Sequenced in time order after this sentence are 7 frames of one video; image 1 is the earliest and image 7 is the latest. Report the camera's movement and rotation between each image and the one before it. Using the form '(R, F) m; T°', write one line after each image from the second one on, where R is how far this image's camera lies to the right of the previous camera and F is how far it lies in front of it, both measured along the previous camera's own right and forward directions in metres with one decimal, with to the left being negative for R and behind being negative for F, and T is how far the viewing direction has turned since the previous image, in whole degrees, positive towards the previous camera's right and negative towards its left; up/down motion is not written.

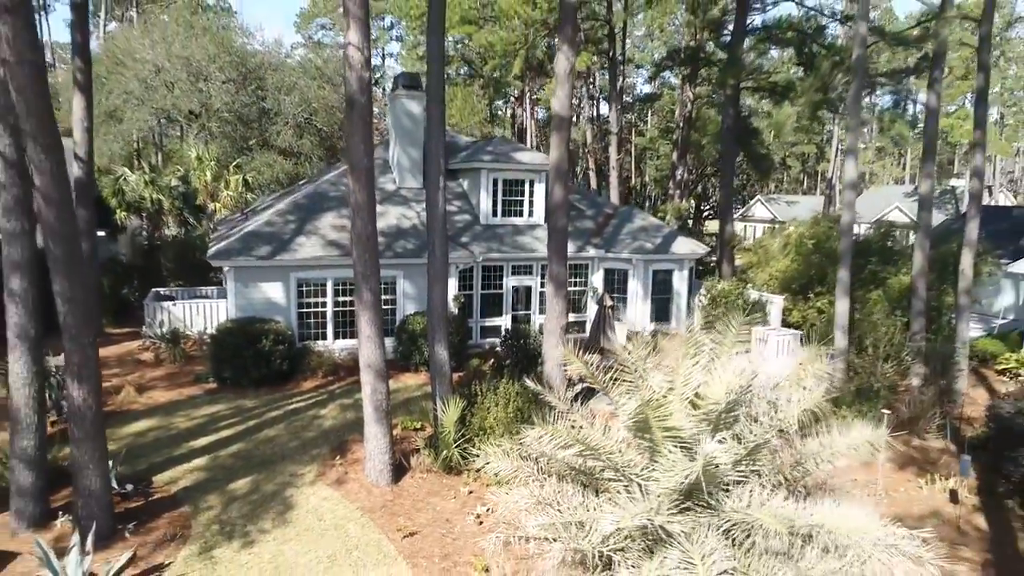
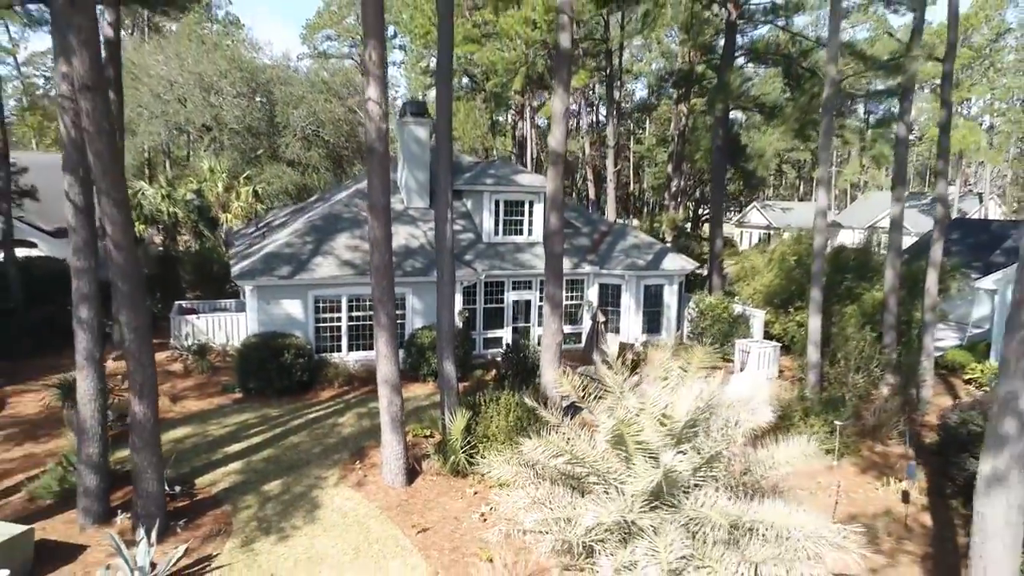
(0.0, -0.9) m; 0°
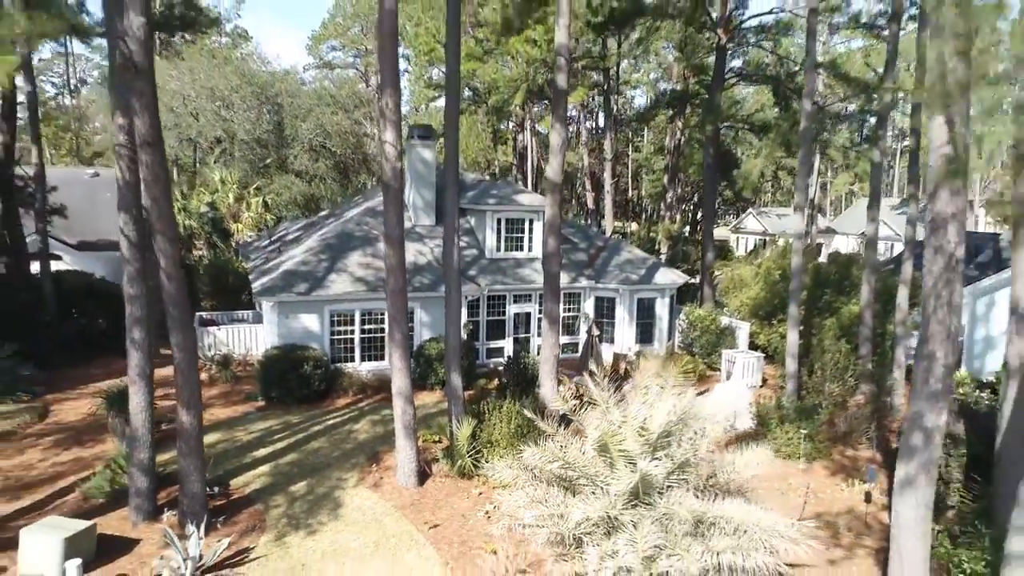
(0.0, -0.9) m; 0°
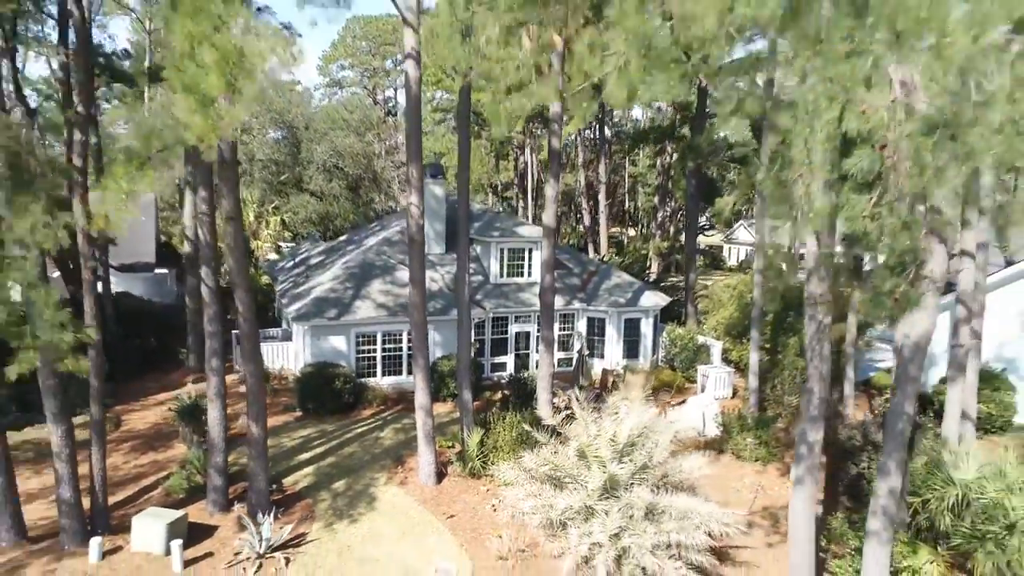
(0.0, -2.0) m; 0°
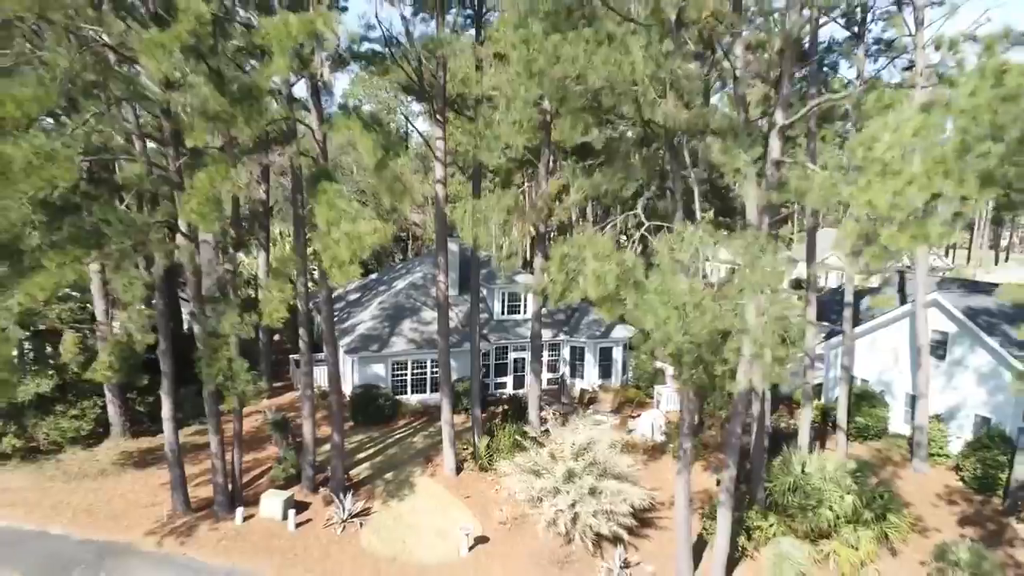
(+0.1, -4.7) m; 0°
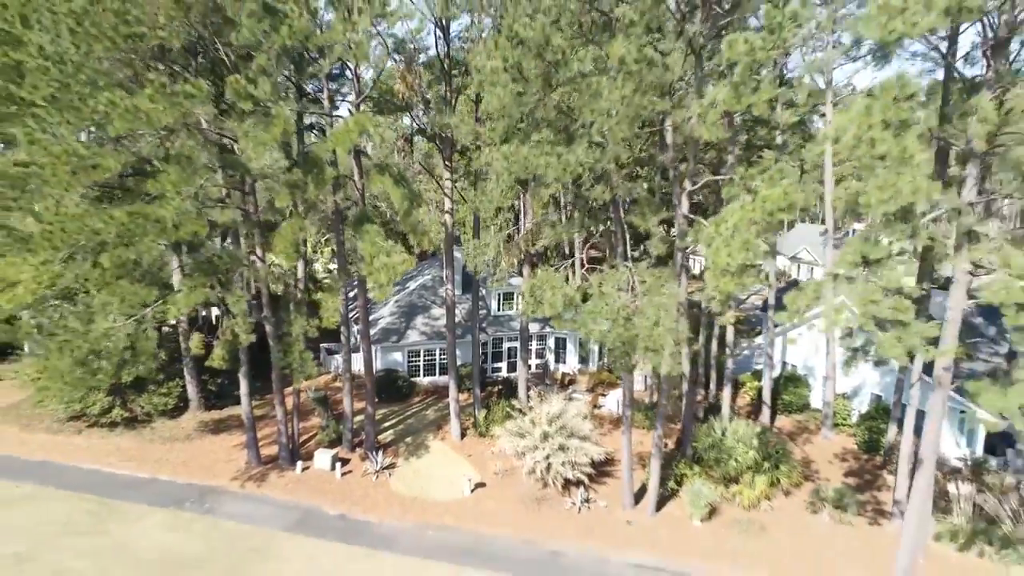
(+0.2, -4.4) m; 0°
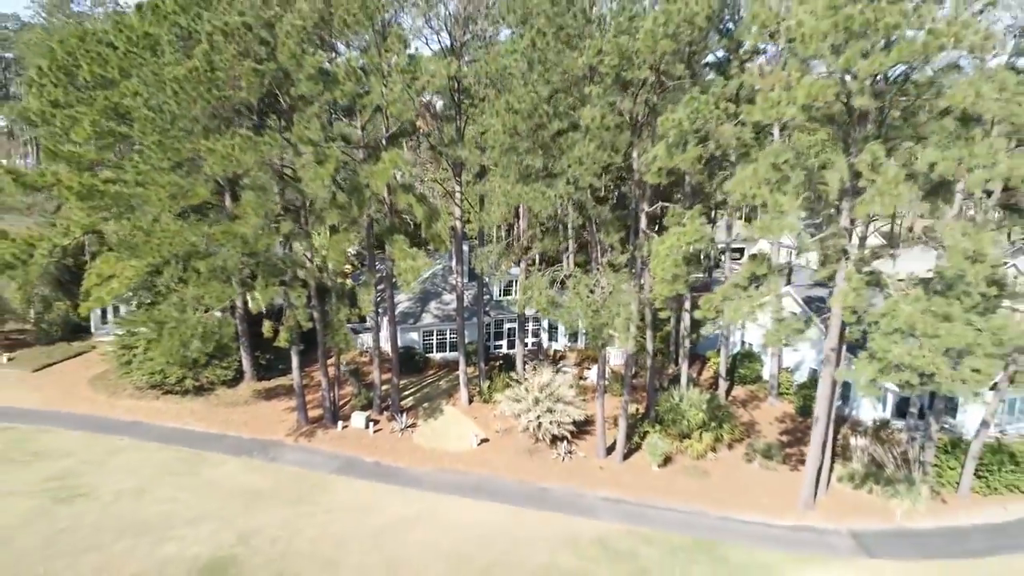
(+0.1, -4.2) m; 0°
